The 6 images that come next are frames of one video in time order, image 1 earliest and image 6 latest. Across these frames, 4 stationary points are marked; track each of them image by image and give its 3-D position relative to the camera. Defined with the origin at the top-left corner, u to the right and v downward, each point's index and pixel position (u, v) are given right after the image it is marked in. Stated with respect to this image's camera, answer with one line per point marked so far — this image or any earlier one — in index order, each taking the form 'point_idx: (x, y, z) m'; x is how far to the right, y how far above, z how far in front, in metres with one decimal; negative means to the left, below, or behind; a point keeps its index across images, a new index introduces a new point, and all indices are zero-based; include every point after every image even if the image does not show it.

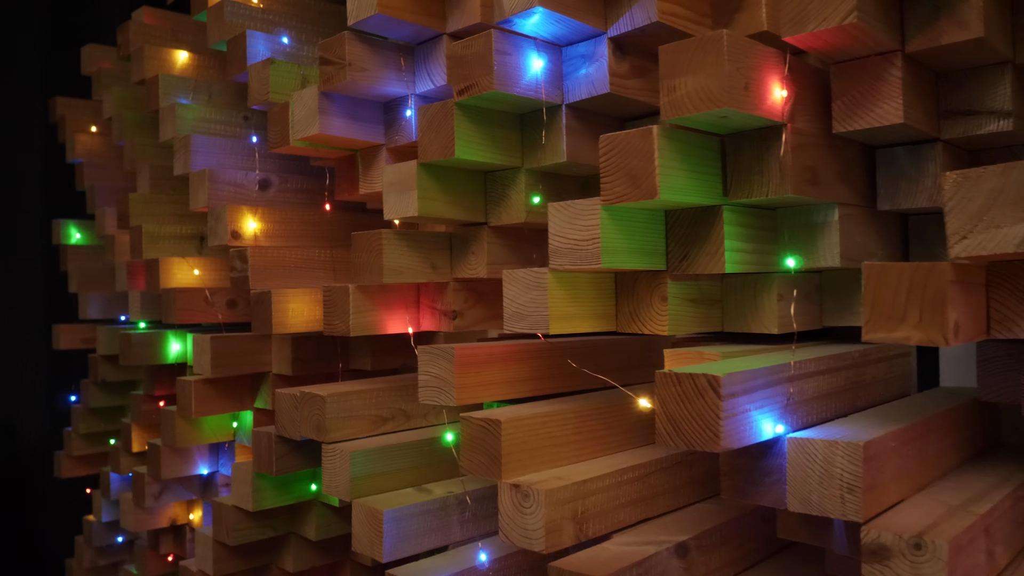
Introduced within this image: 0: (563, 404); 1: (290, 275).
0: (+0.1, -0.2, +1.7) m
1: (-0.6, 0.0, +2.3) m
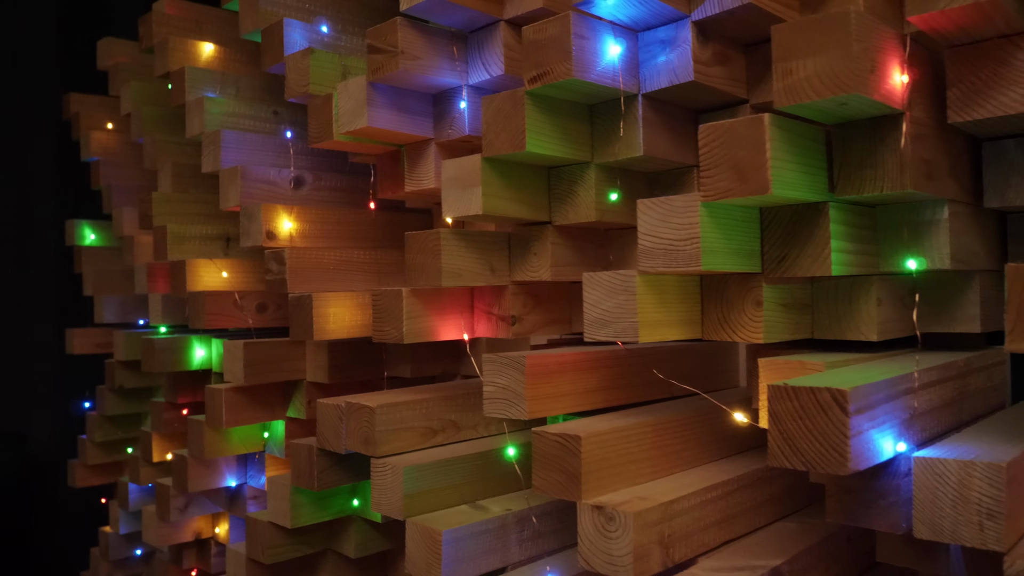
0: (+0.2, -0.2, +1.6) m
1: (-0.5, 0.0, +2.1) m
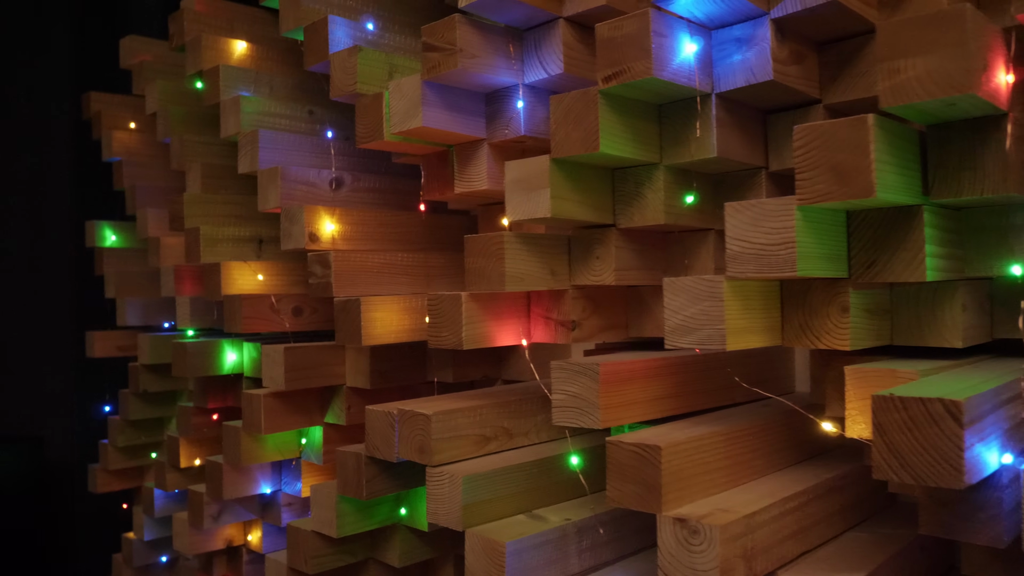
0: (+0.4, -0.2, +1.5) m
1: (-0.3, 0.0, +2.1) m
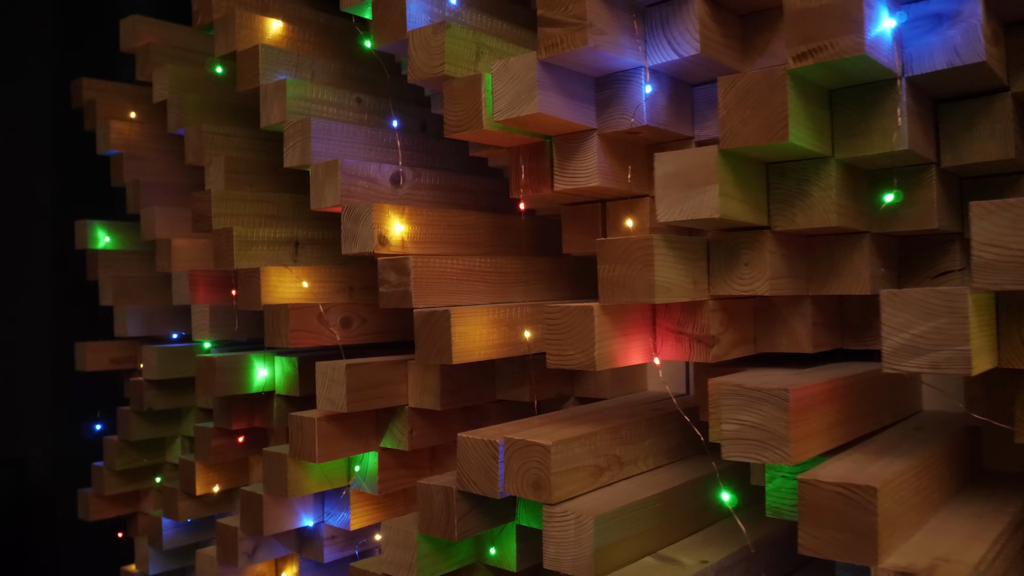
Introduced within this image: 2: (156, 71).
0: (+0.6, -0.3, +1.3) m
1: (-0.1, 0.0, +1.8) m
2: (-1.1, +0.7, +2.7) m
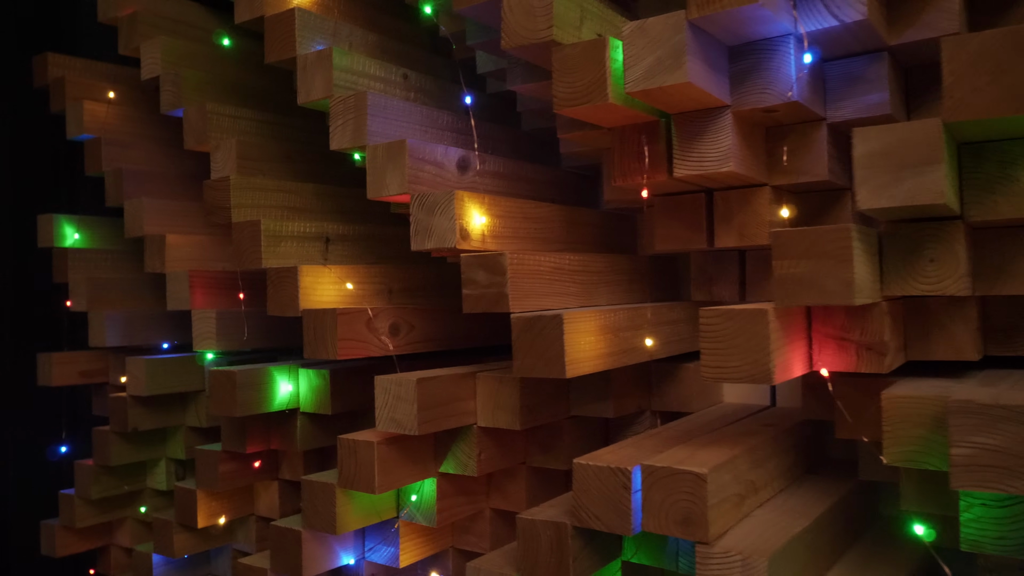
0: (+0.8, -0.3, +1.2) m
1: (+0.1, 0.0, +1.6) m
2: (-1.0, +0.7, +2.4) m
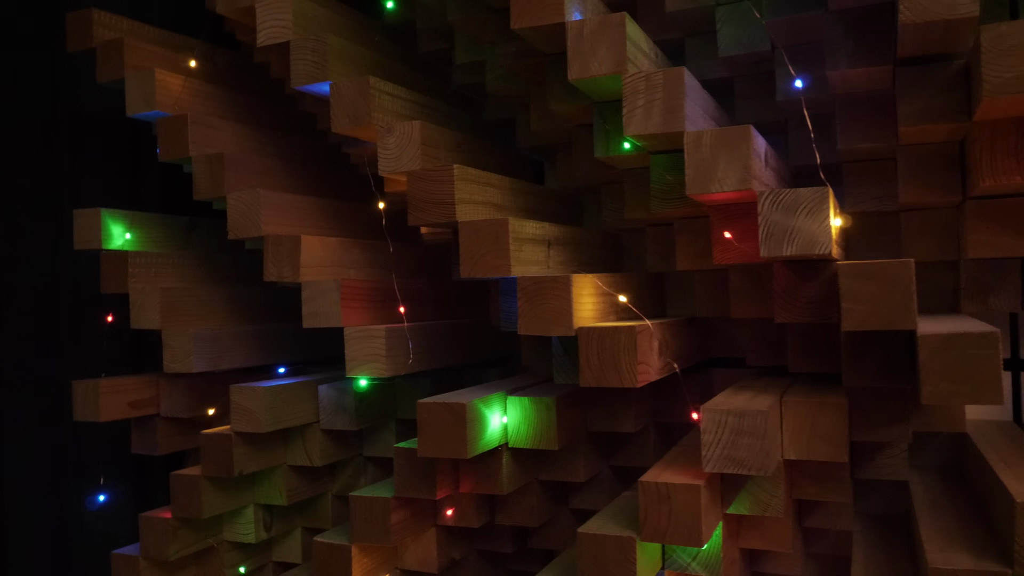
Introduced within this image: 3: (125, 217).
0: (+1.5, -0.3, +1.1) m
1: (+0.7, 0.0, +1.4) m
2: (-0.6, +0.7, +1.9) m
3: (-1.0, +0.2, +2.2) m
